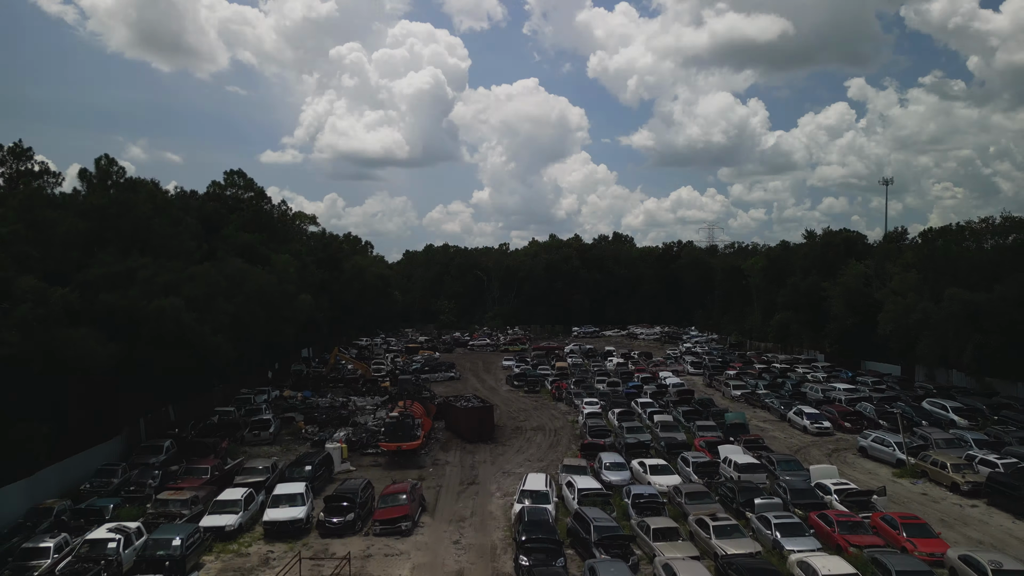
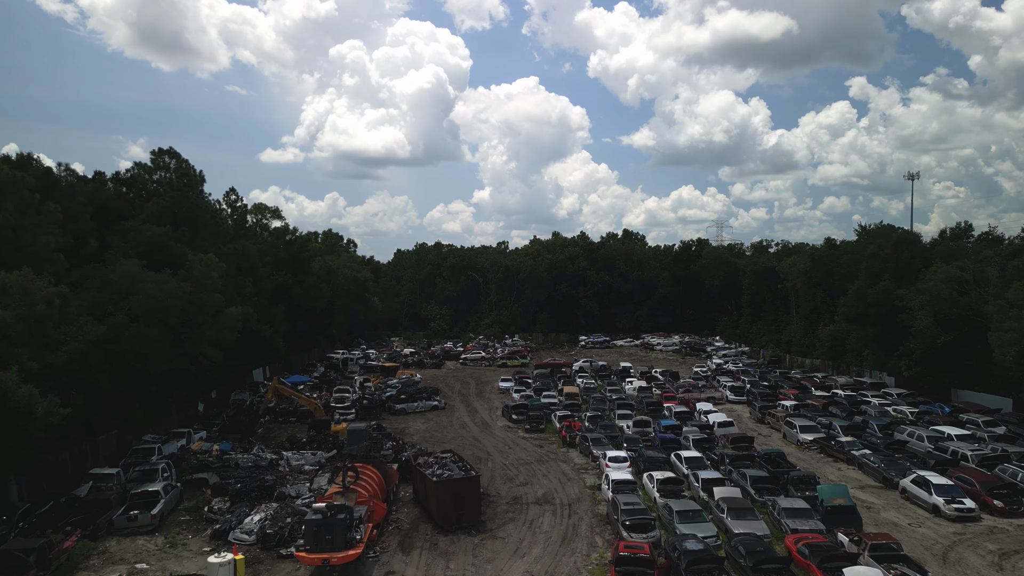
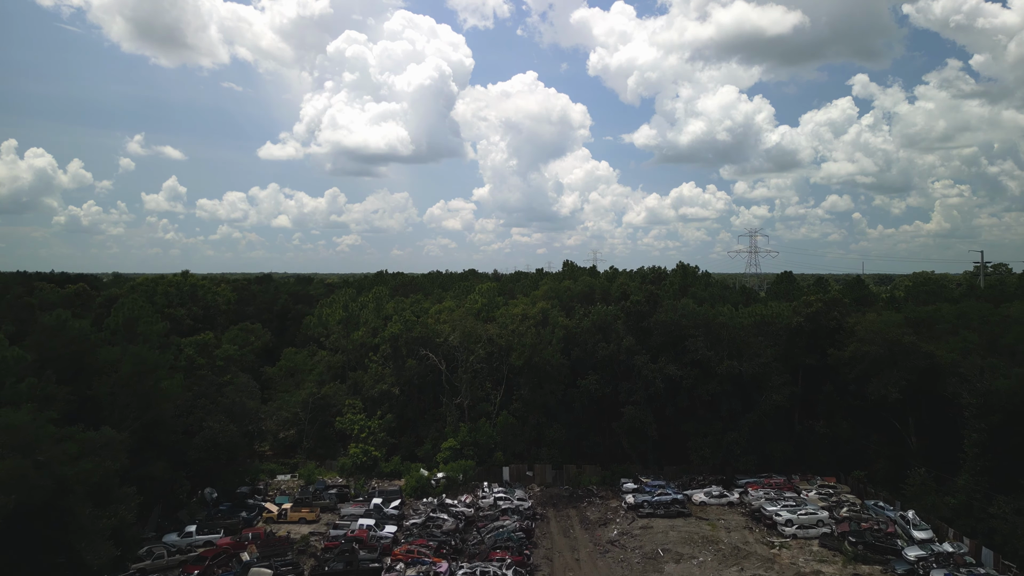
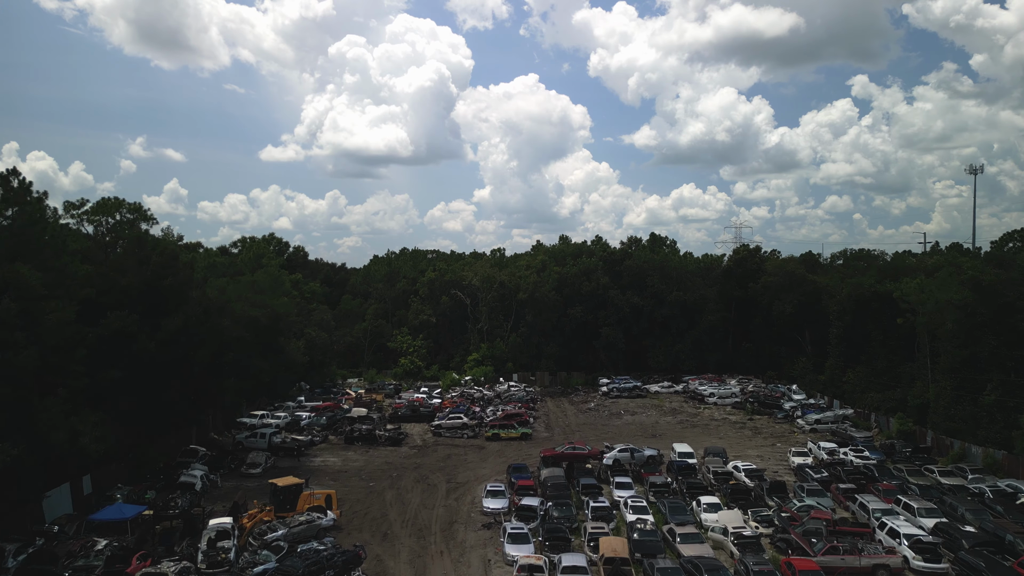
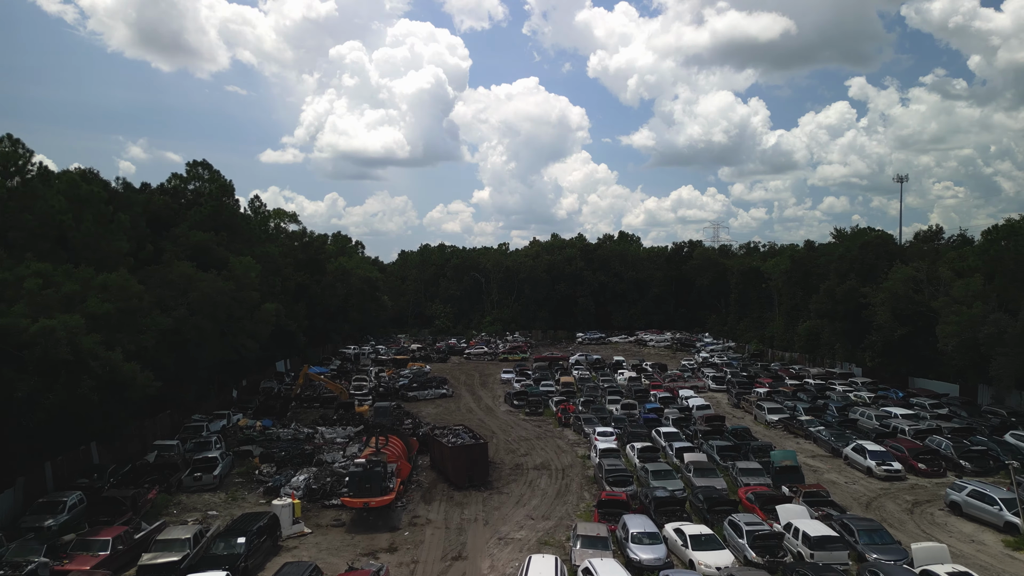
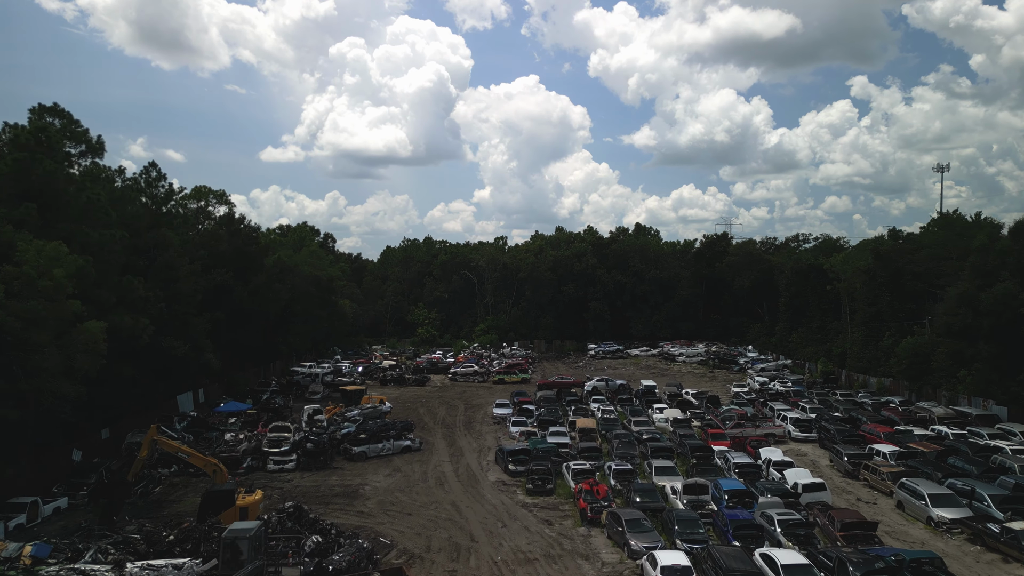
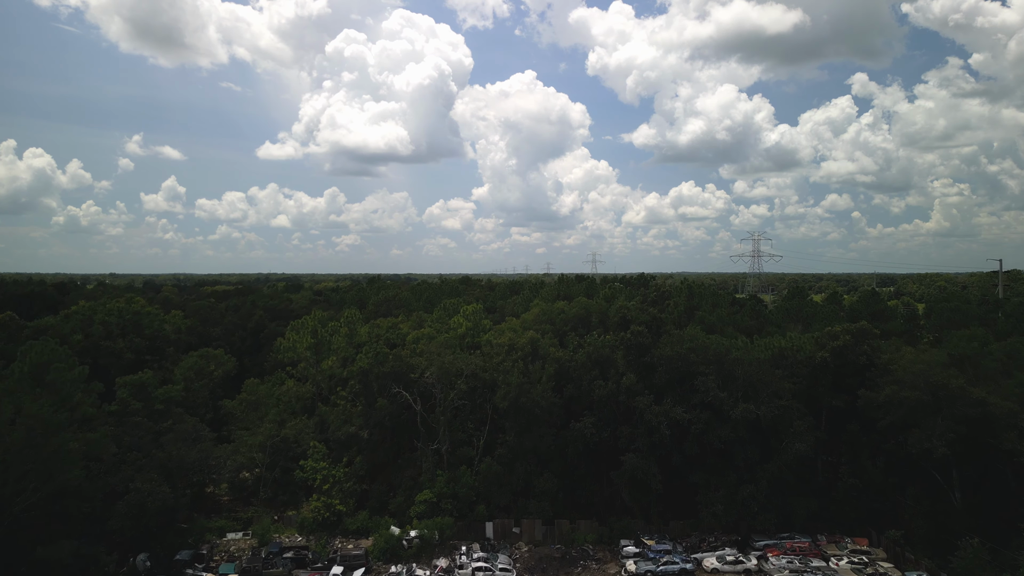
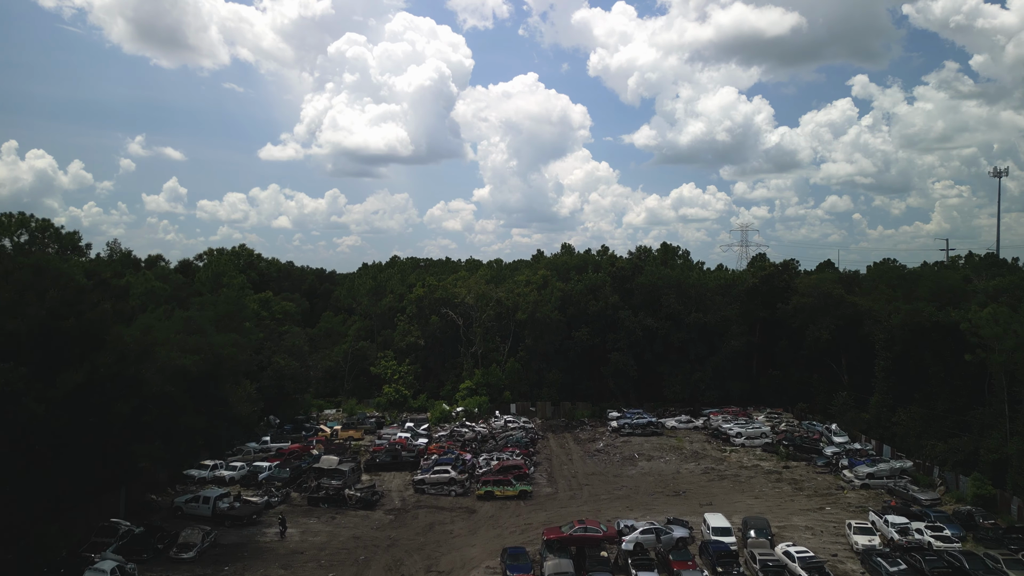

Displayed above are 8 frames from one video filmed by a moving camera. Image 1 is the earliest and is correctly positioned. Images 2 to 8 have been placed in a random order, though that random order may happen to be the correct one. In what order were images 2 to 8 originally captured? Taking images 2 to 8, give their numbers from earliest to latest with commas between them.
5, 2, 6, 4, 8, 3, 7
